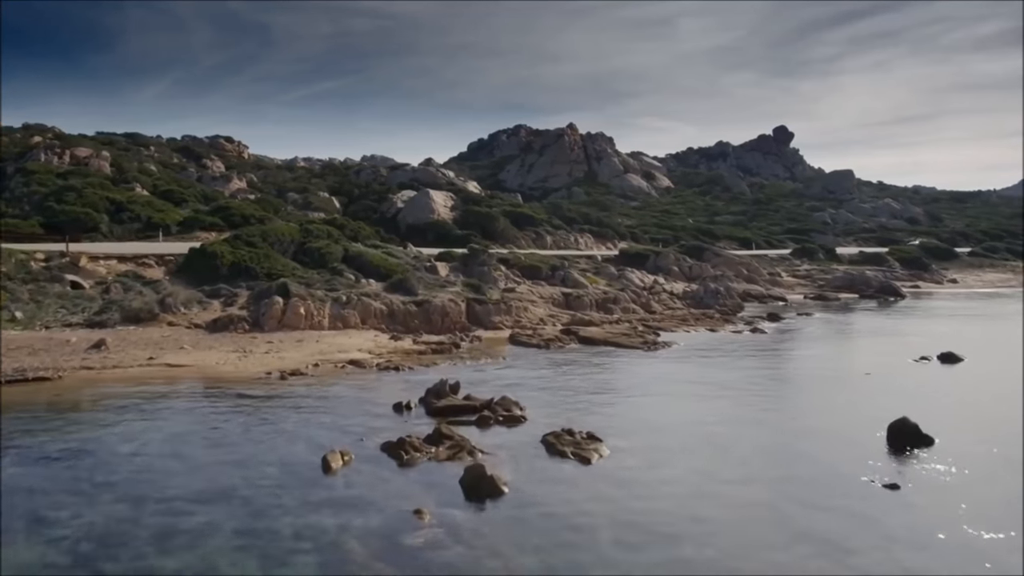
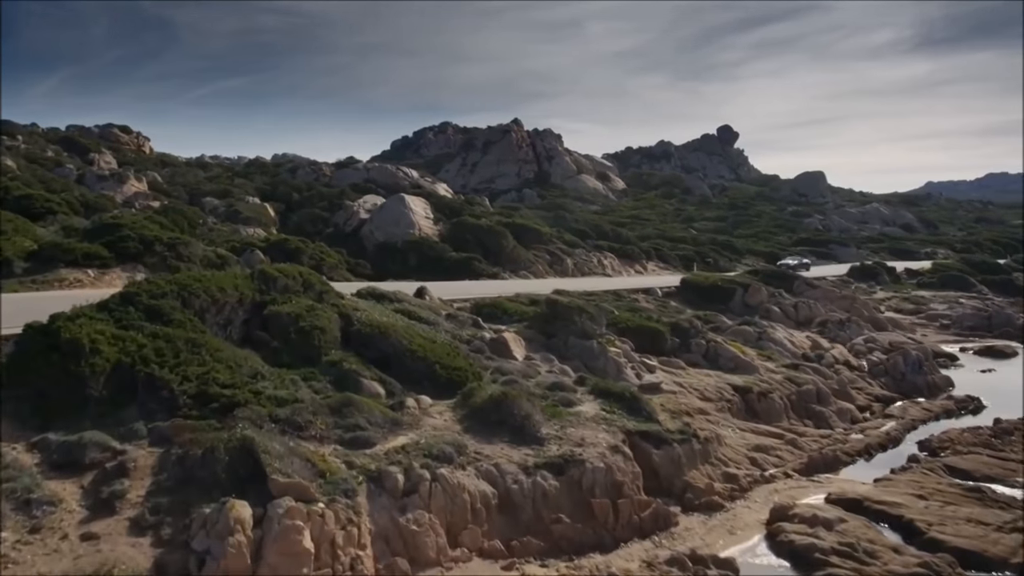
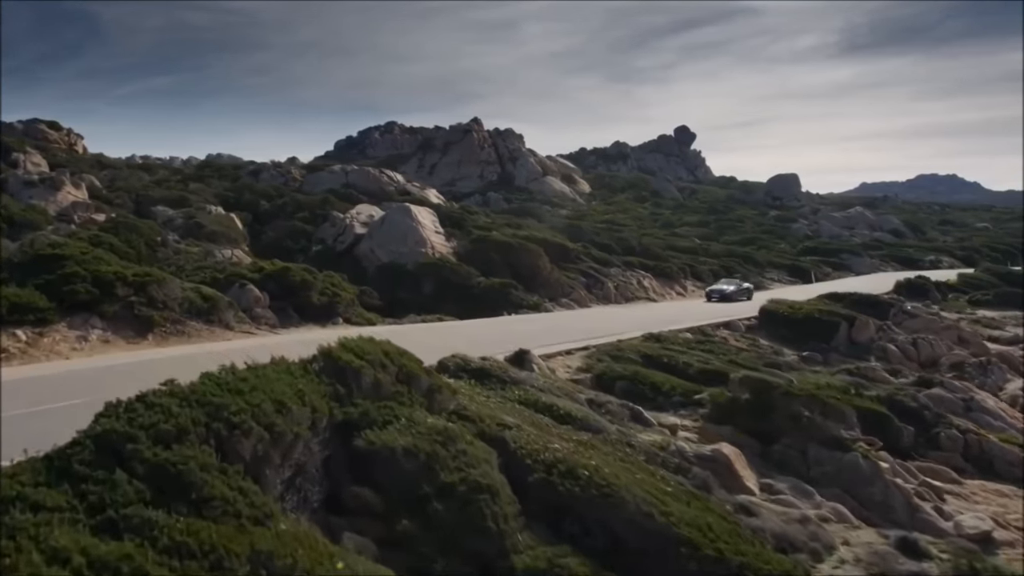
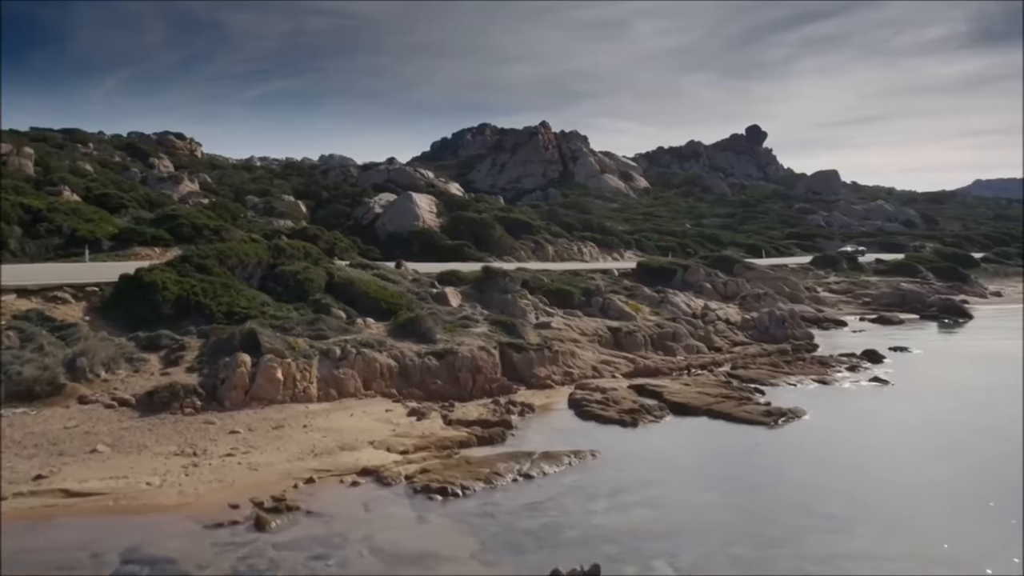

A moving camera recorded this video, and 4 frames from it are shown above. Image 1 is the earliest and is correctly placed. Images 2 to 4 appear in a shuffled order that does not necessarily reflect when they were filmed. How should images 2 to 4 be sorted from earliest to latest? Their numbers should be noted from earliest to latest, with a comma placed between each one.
4, 2, 3
